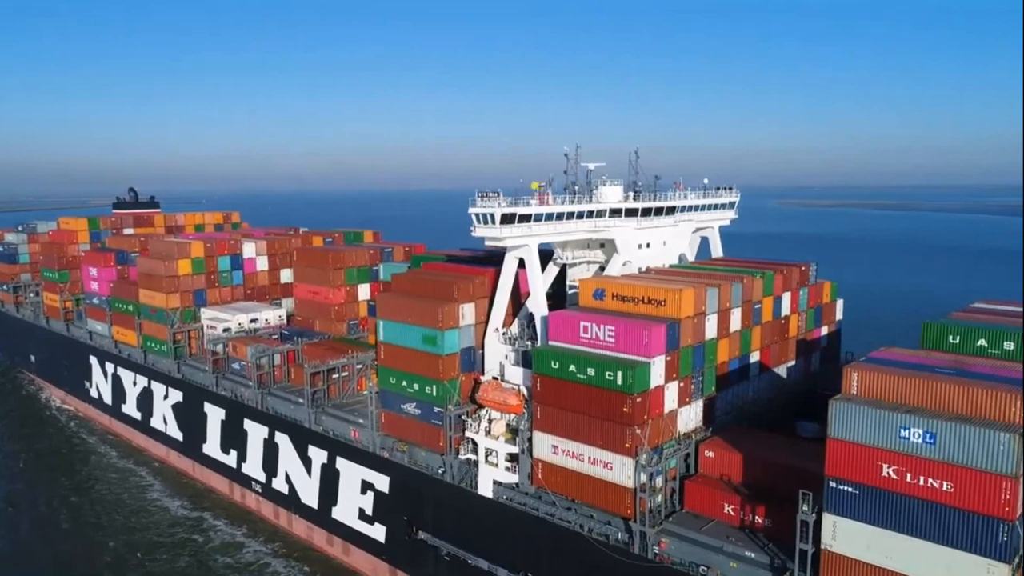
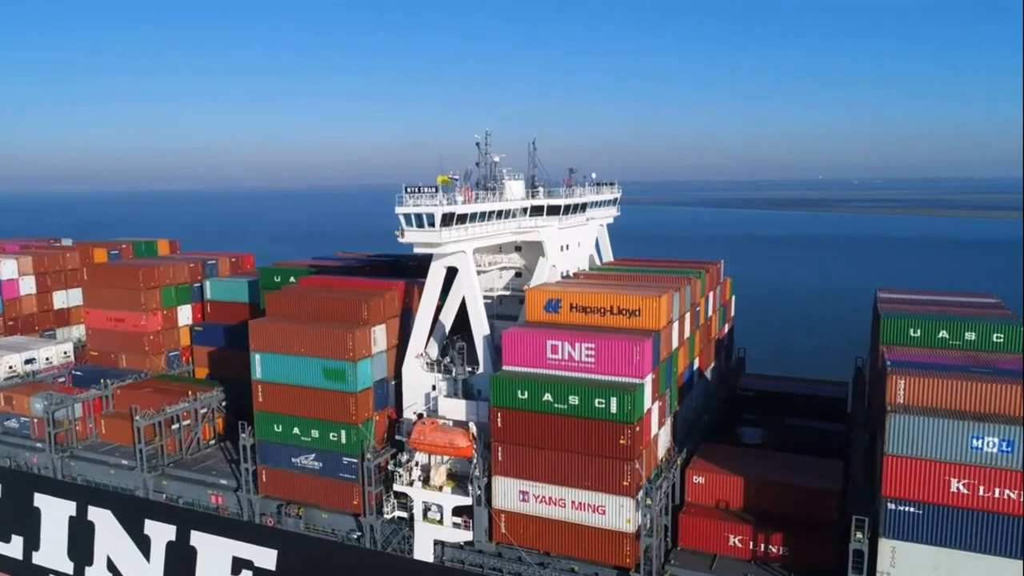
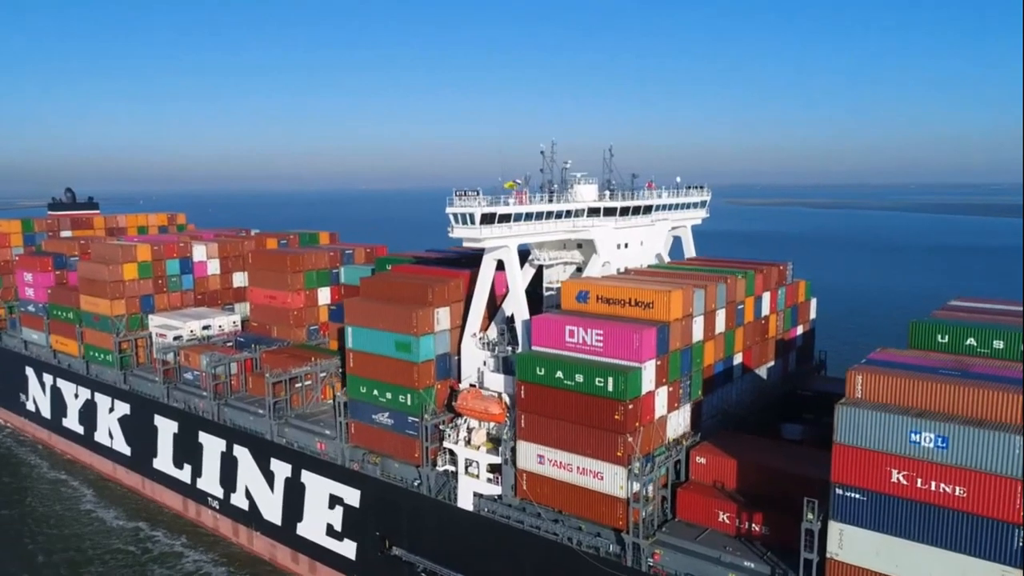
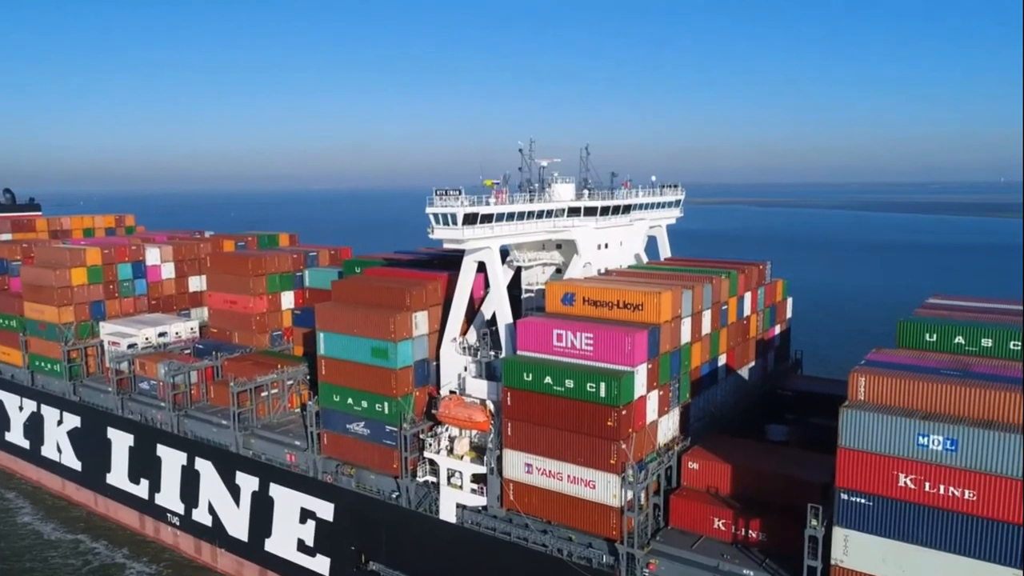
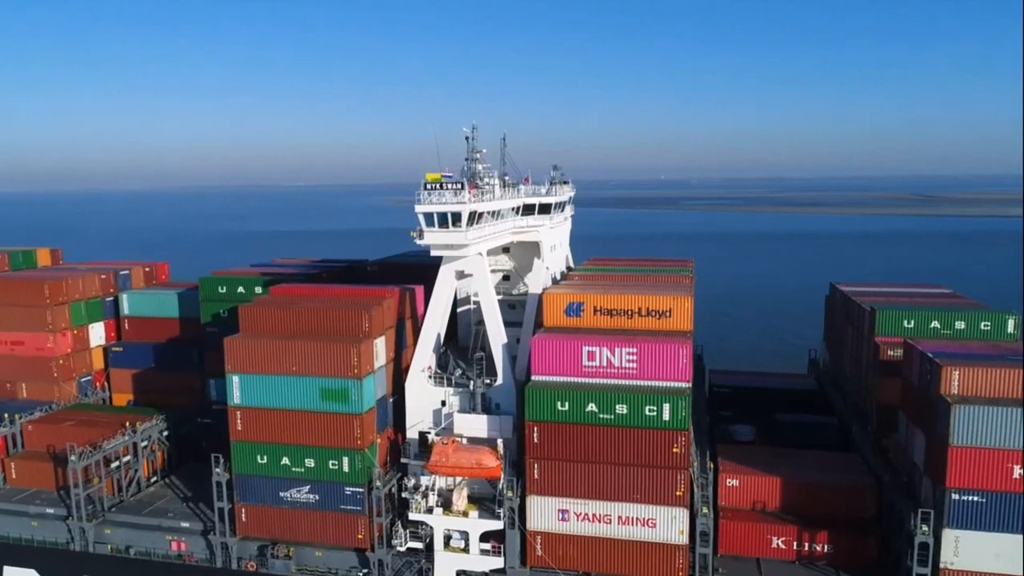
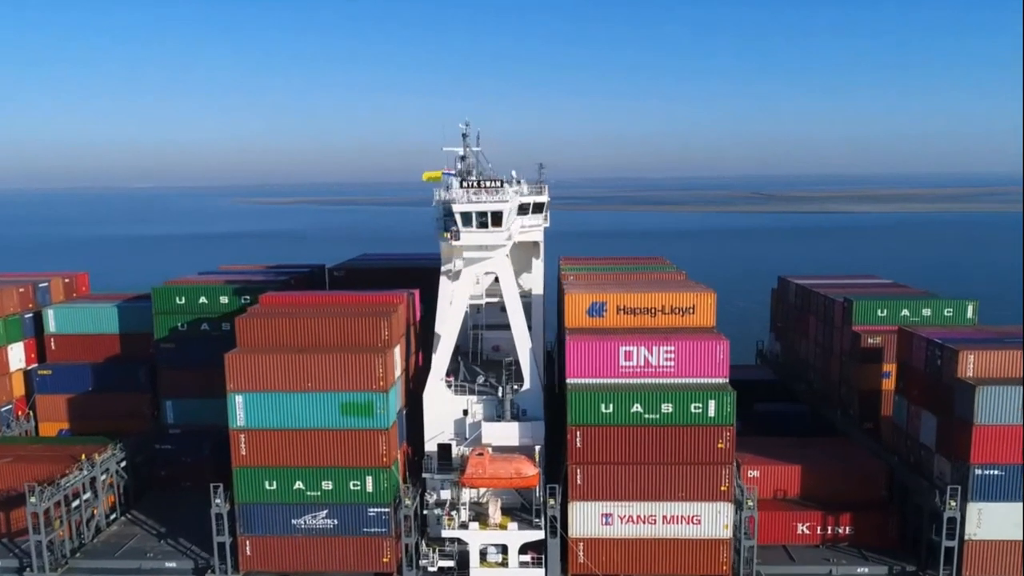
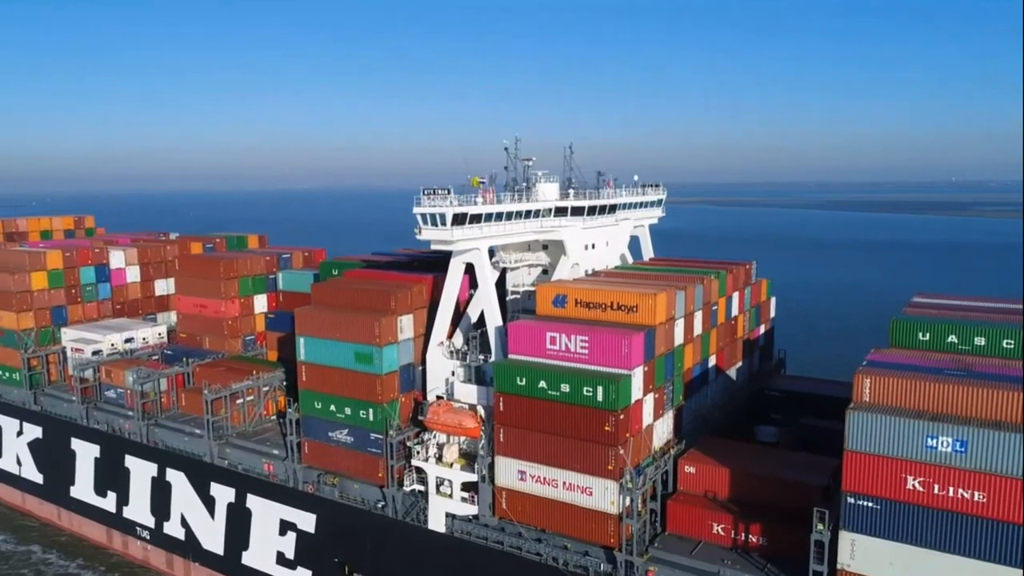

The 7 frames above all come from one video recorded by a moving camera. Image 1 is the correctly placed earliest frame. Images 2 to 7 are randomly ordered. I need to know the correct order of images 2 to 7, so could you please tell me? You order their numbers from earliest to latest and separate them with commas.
3, 4, 7, 2, 5, 6
